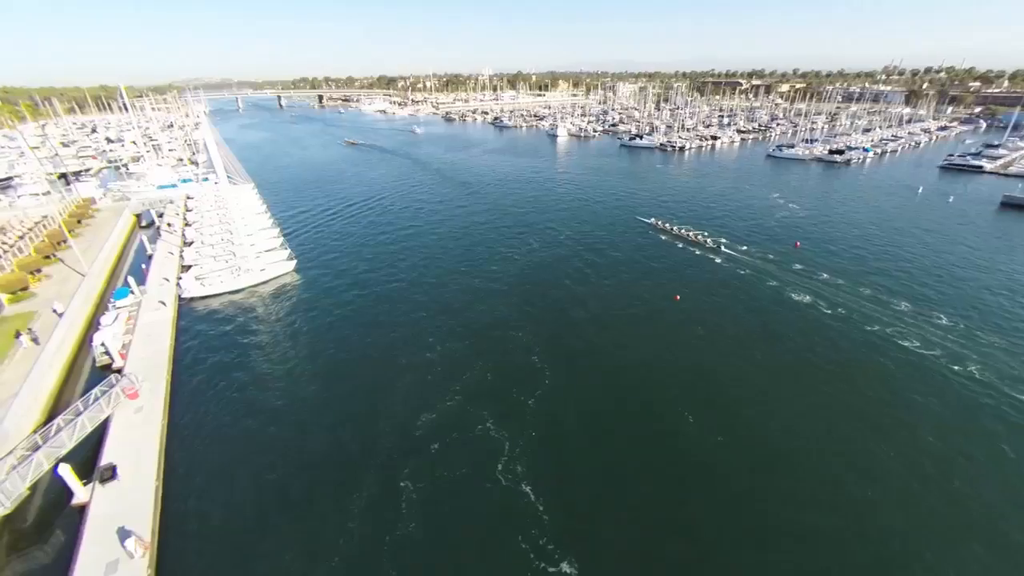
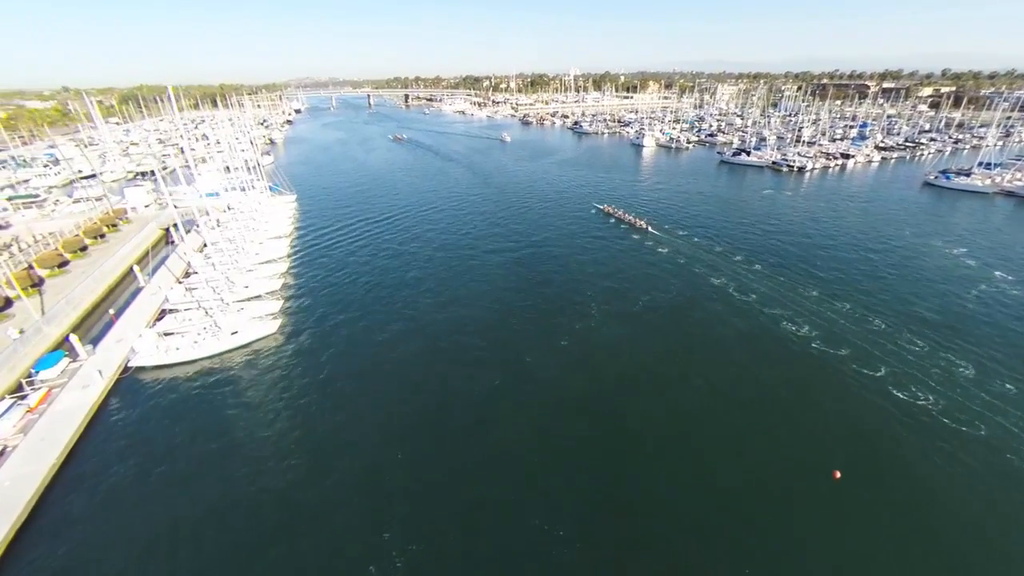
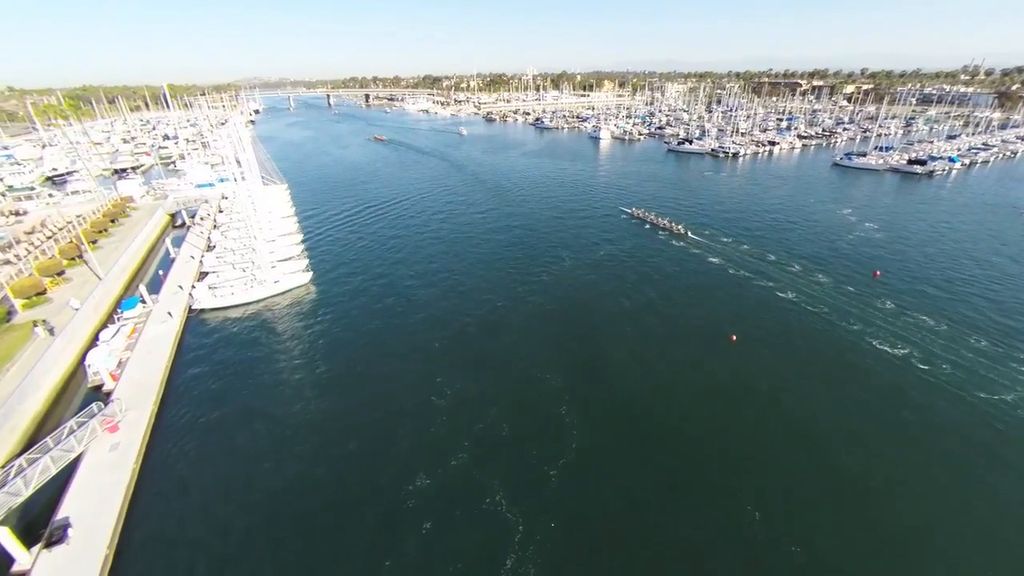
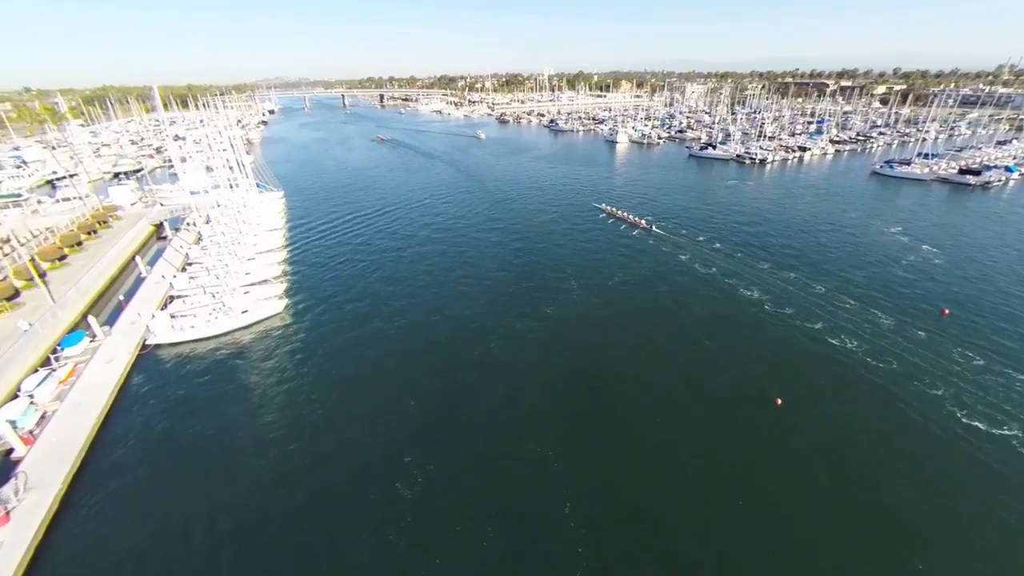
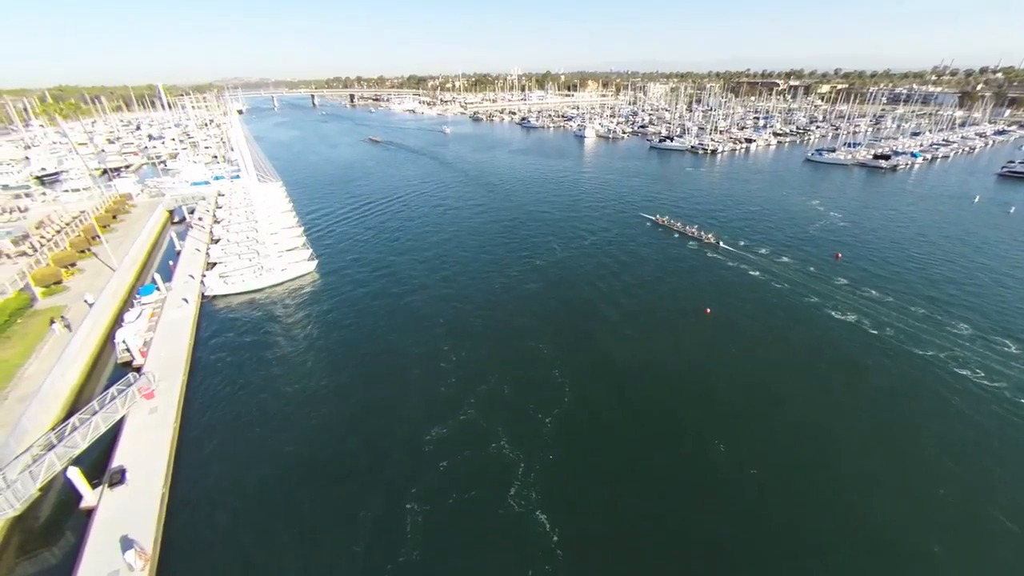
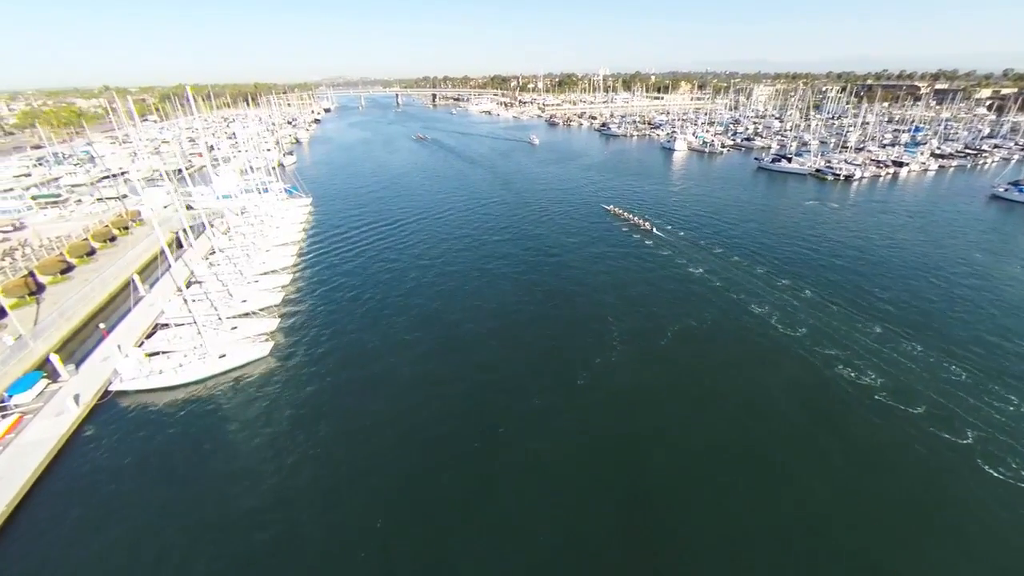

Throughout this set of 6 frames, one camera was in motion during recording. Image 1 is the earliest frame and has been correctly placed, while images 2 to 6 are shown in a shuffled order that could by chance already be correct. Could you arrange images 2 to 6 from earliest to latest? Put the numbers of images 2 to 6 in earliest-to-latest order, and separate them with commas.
5, 3, 4, 2, 6
